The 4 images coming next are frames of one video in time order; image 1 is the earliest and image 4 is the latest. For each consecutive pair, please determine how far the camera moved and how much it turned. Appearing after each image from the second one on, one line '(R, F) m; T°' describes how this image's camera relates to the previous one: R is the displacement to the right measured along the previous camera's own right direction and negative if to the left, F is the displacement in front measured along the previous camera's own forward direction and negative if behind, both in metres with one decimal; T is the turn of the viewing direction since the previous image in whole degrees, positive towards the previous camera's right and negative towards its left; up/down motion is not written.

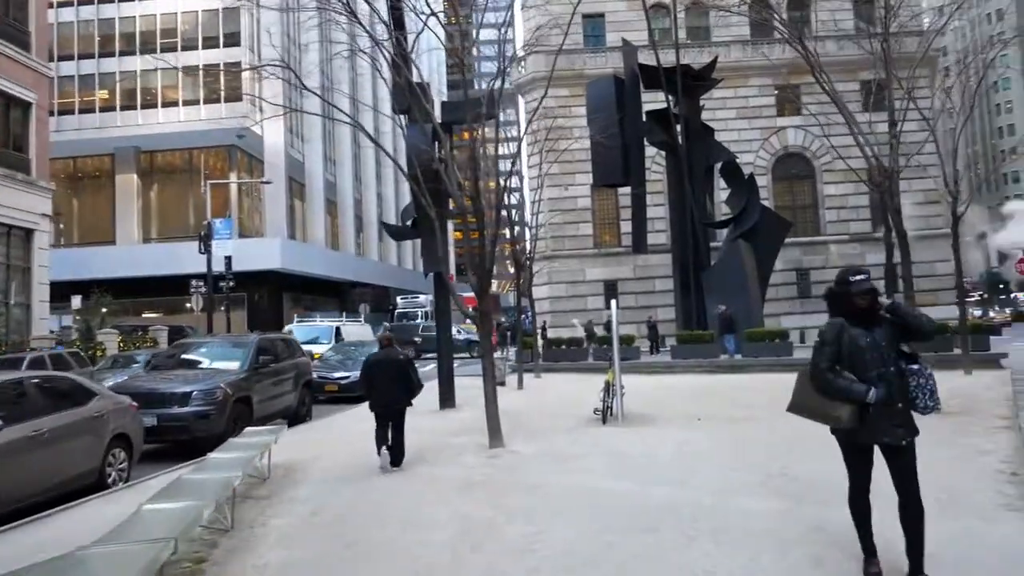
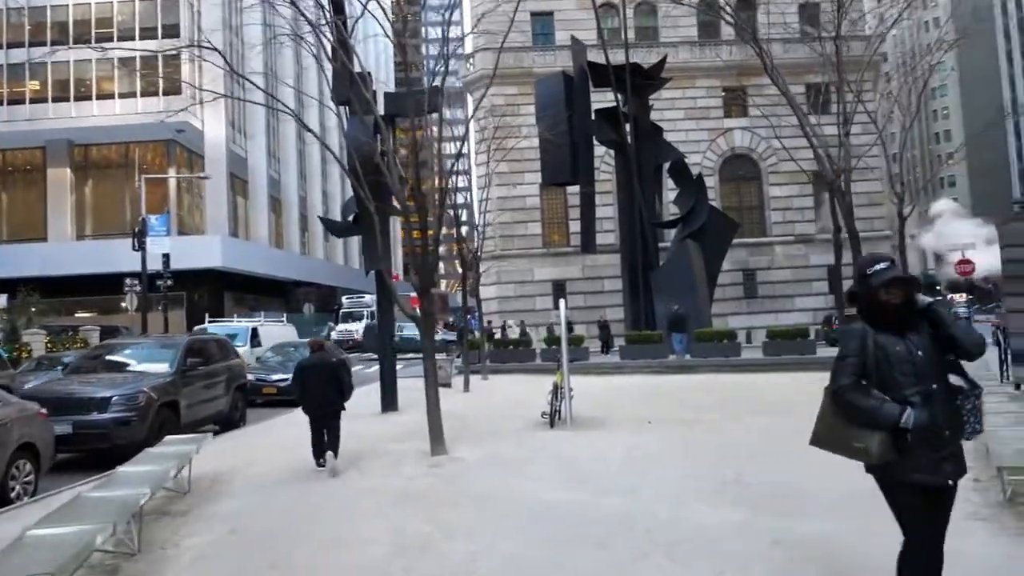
(0.0, +0.4) m; +3°
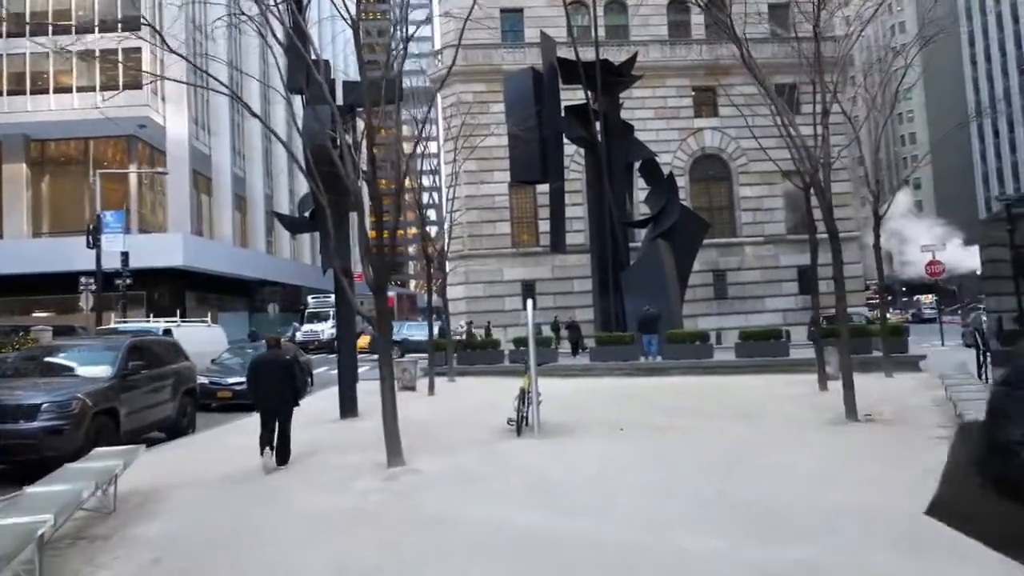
(+0.1, +0.5) m; +2°
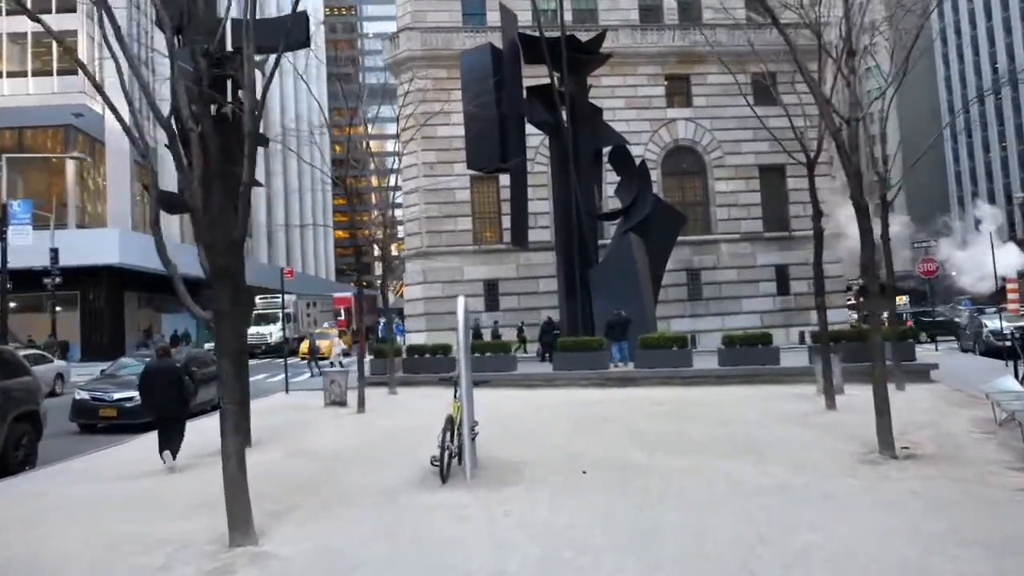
(+0.3, +2.4) m; +2°
